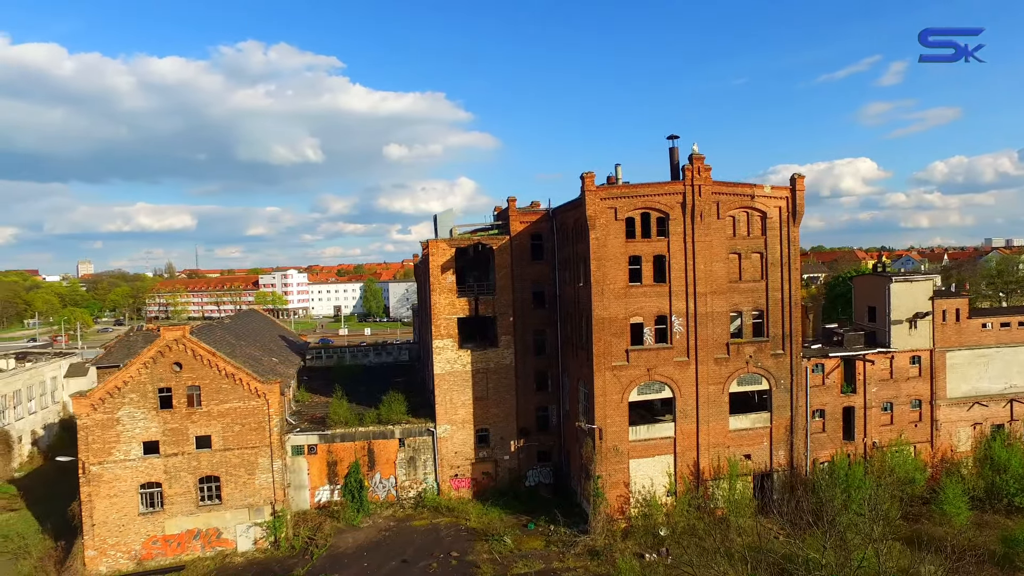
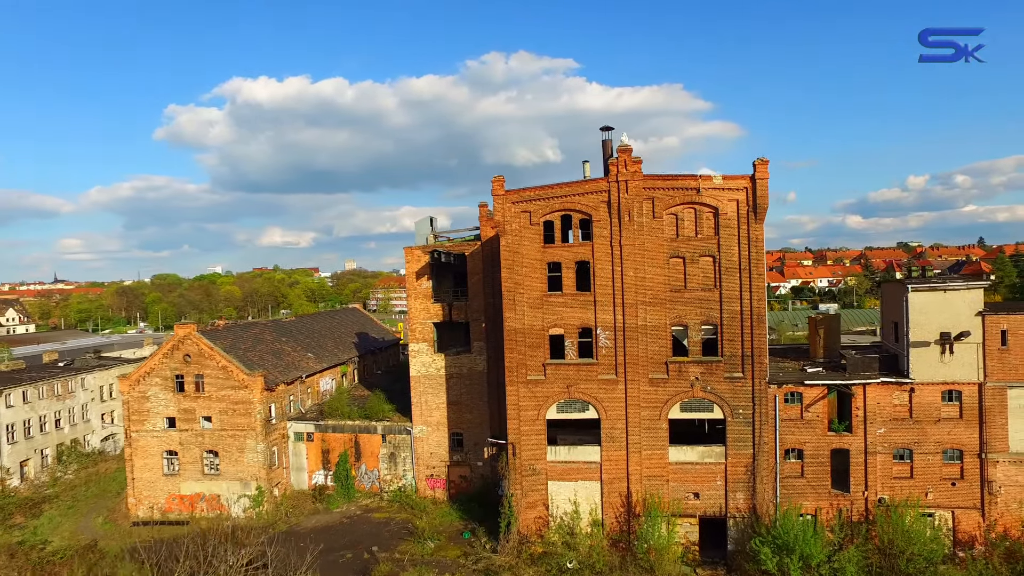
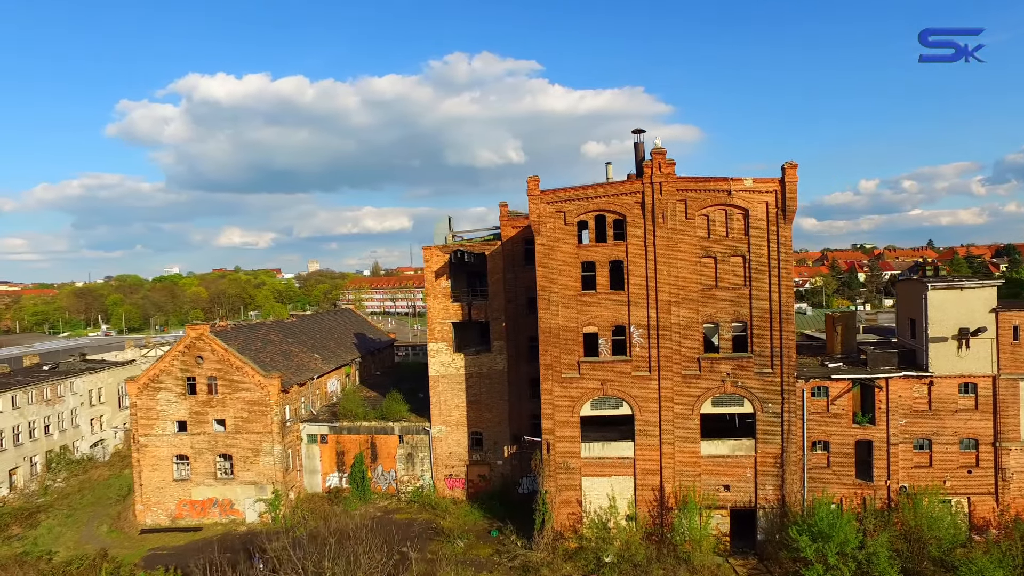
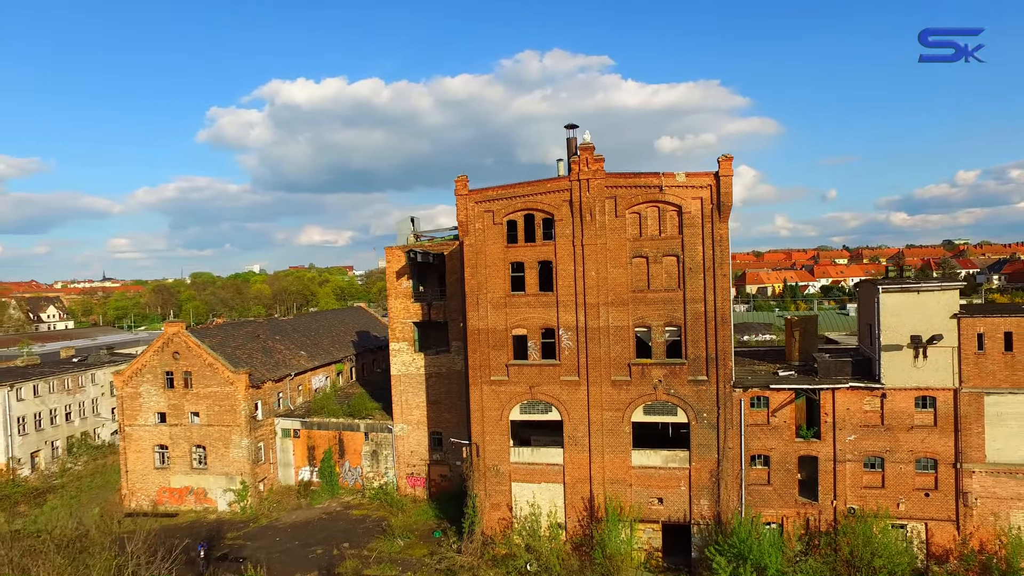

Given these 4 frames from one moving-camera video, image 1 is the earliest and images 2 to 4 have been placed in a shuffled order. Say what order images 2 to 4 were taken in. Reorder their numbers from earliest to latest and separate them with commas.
3, 2, 4
